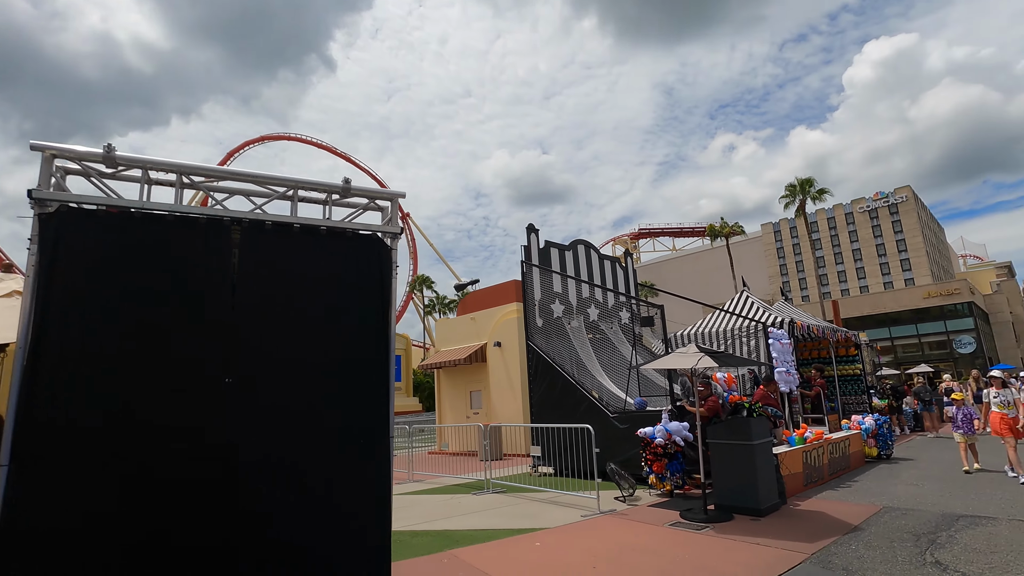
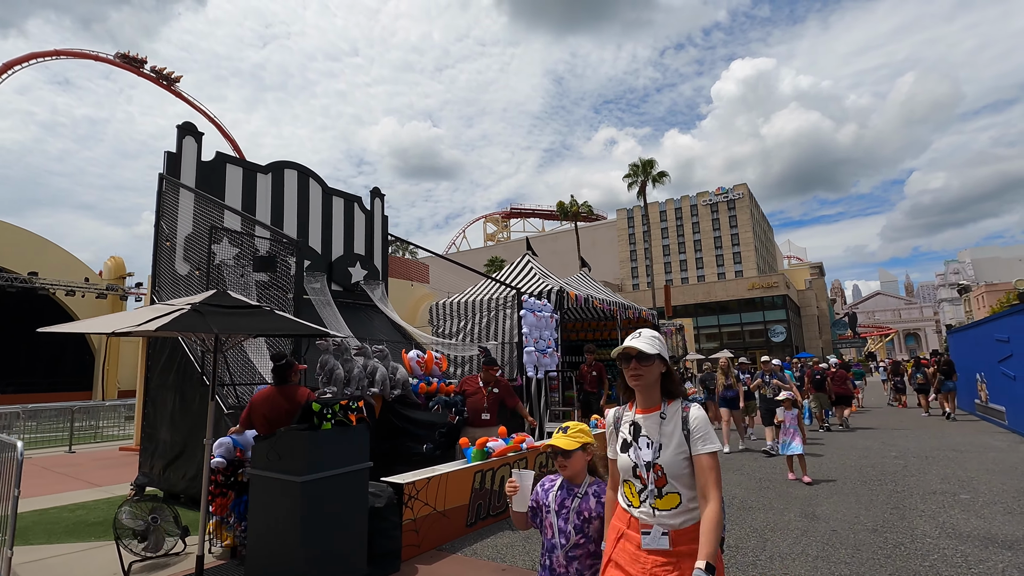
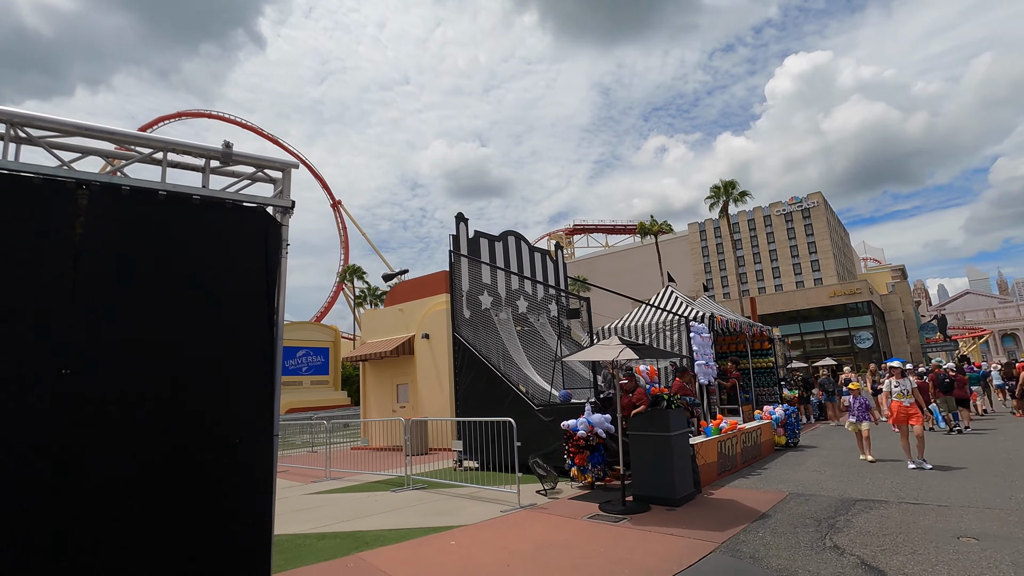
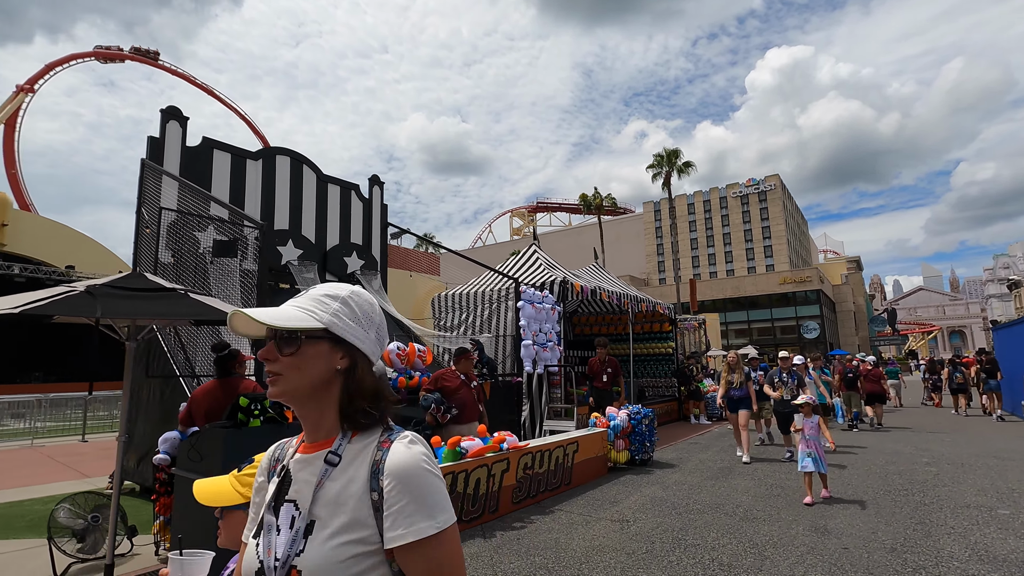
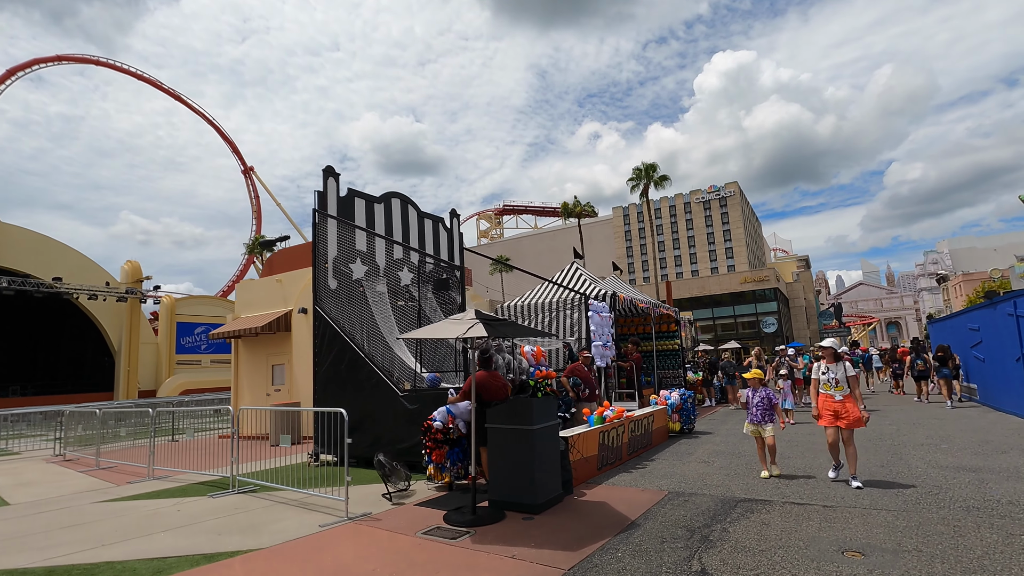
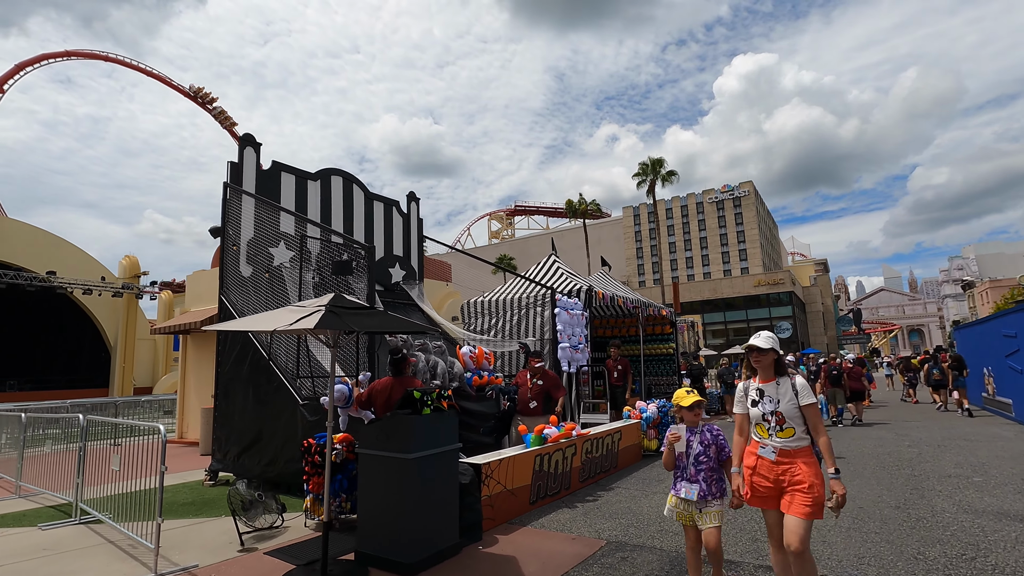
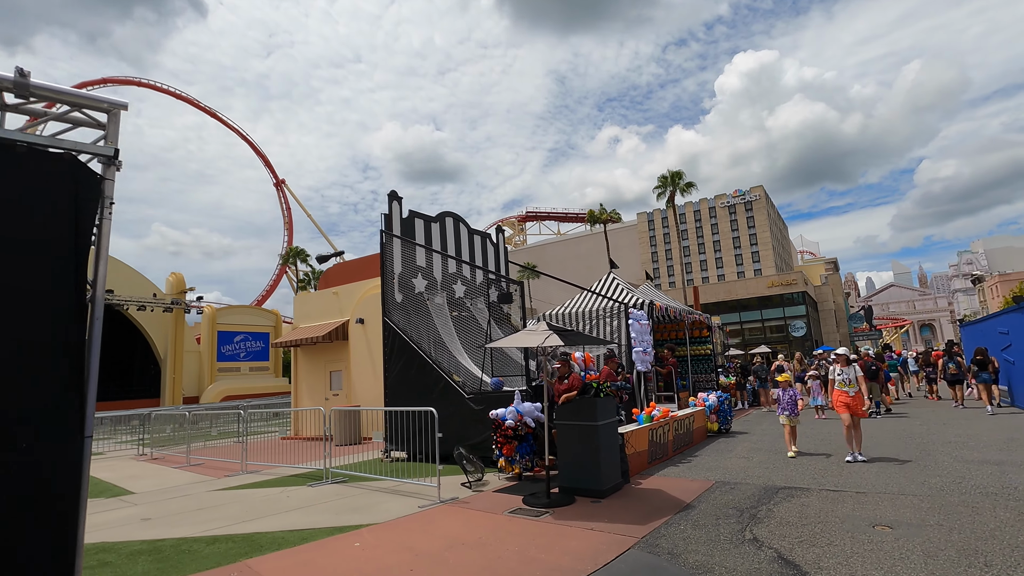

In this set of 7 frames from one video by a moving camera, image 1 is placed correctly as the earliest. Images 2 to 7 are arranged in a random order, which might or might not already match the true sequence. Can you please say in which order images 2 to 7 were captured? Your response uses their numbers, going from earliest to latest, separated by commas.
3, 7, 5, 6, 2, 4
